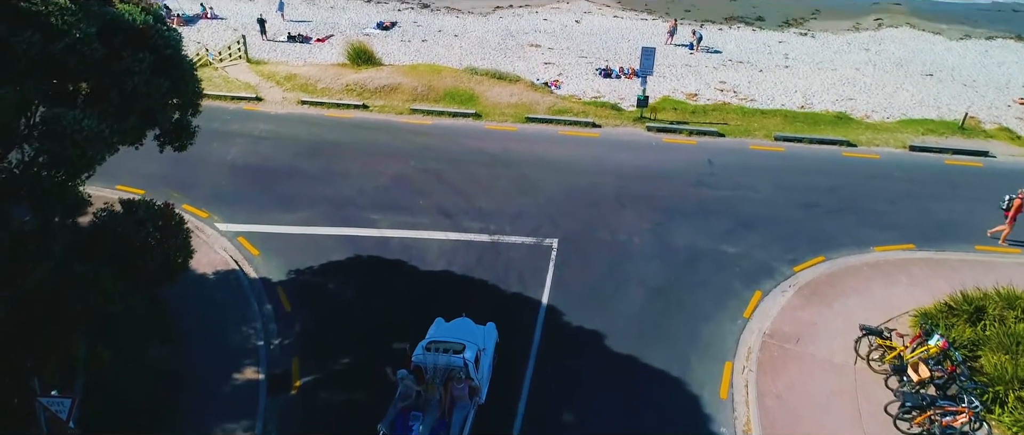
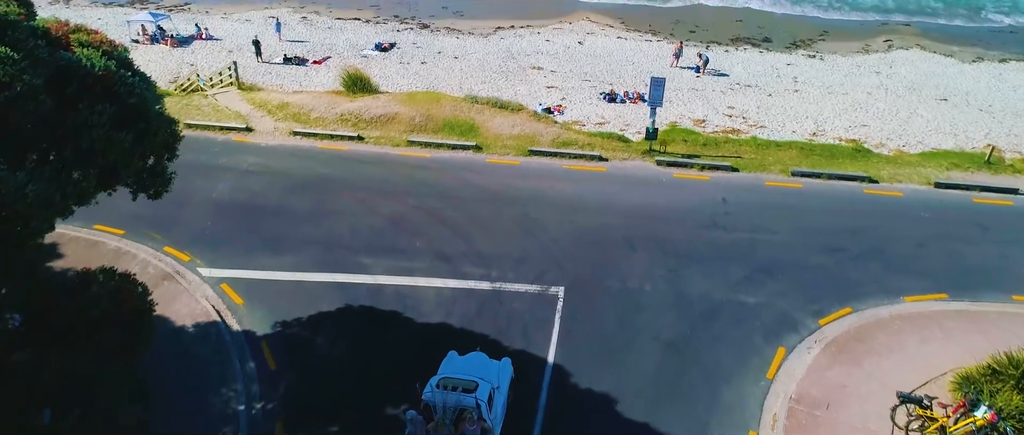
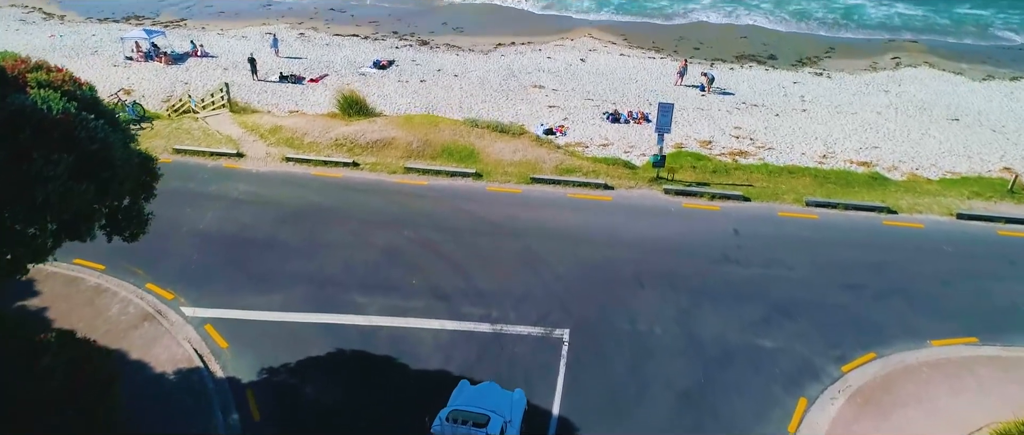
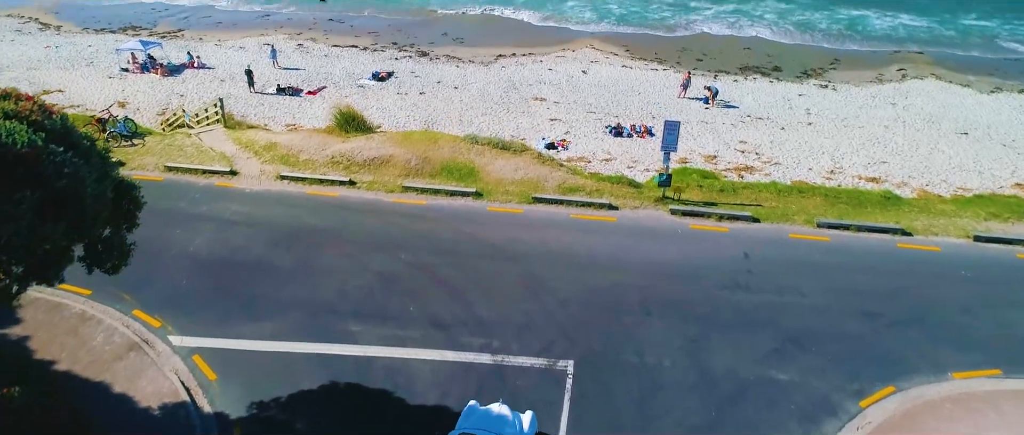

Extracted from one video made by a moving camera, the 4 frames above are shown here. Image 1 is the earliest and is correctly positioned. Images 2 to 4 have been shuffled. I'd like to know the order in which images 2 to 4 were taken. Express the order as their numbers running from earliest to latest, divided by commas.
2, 3, 4
